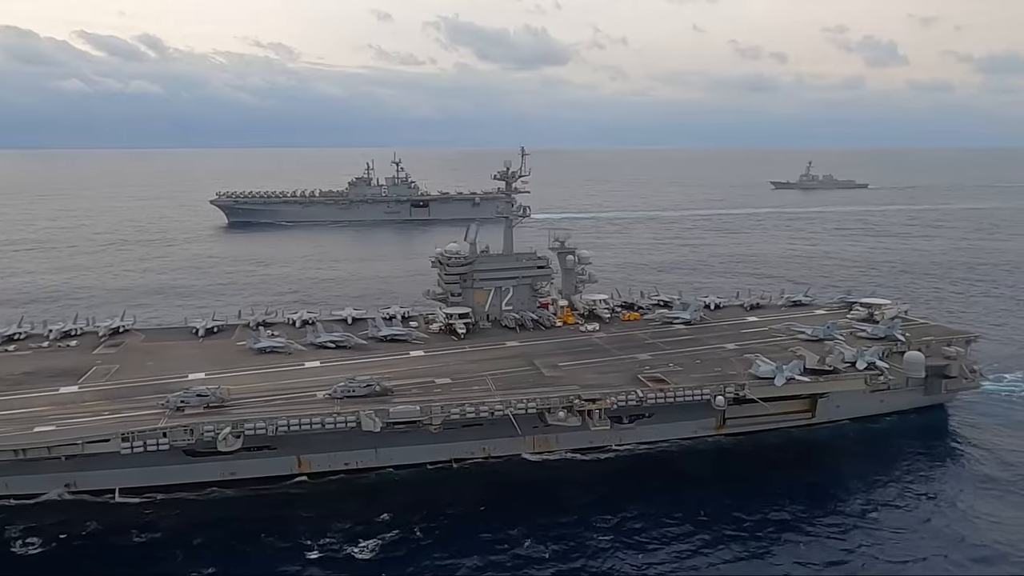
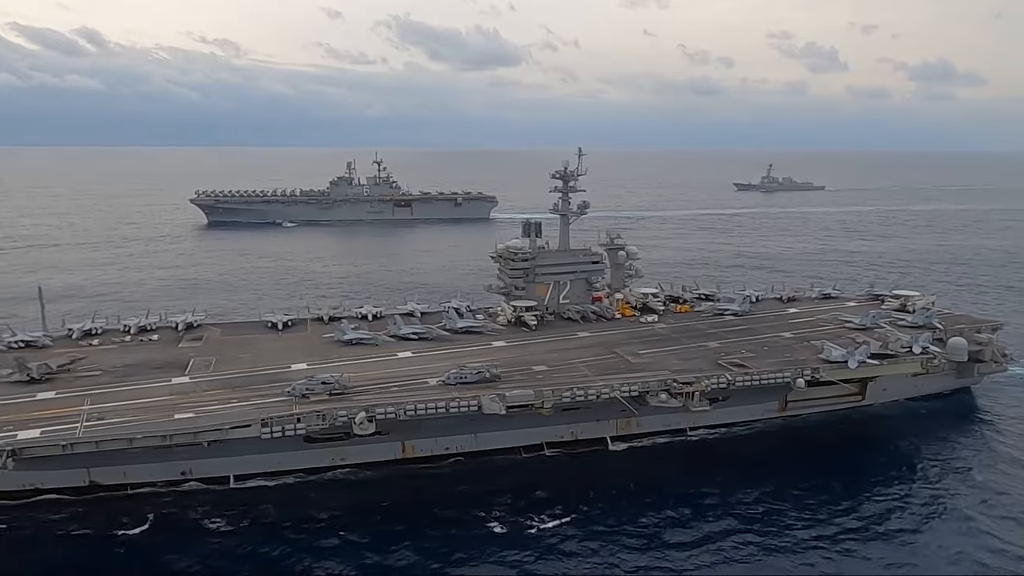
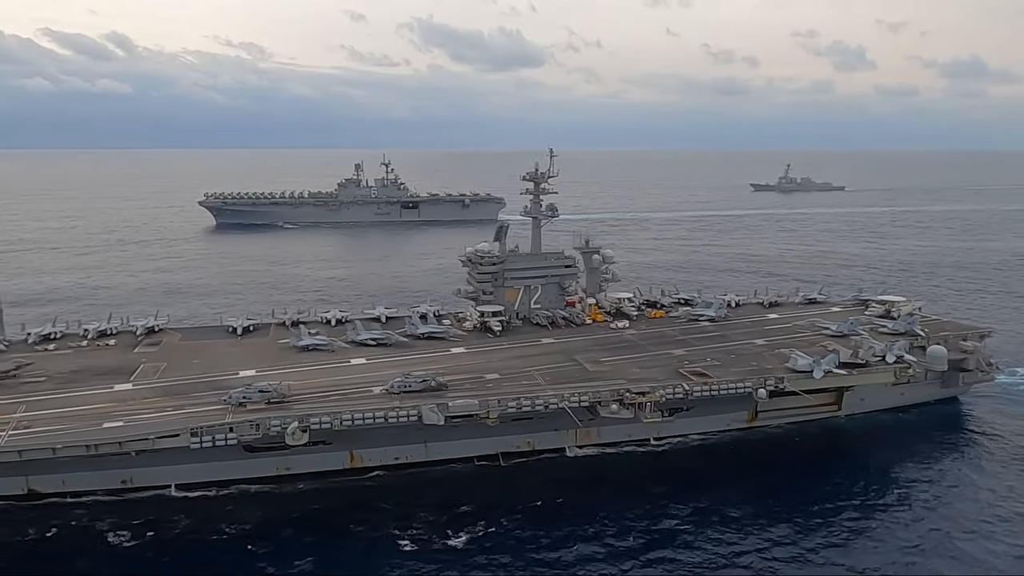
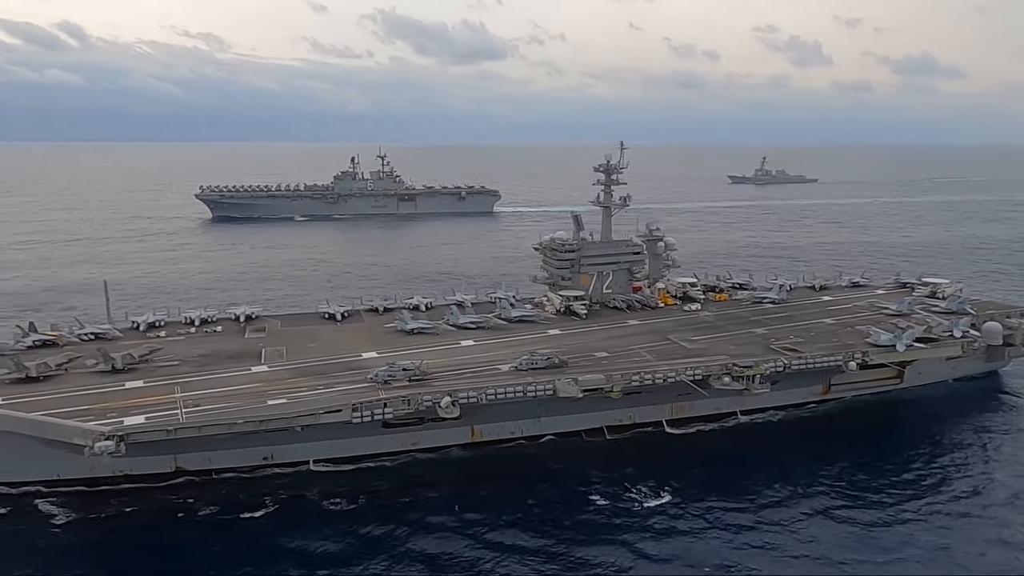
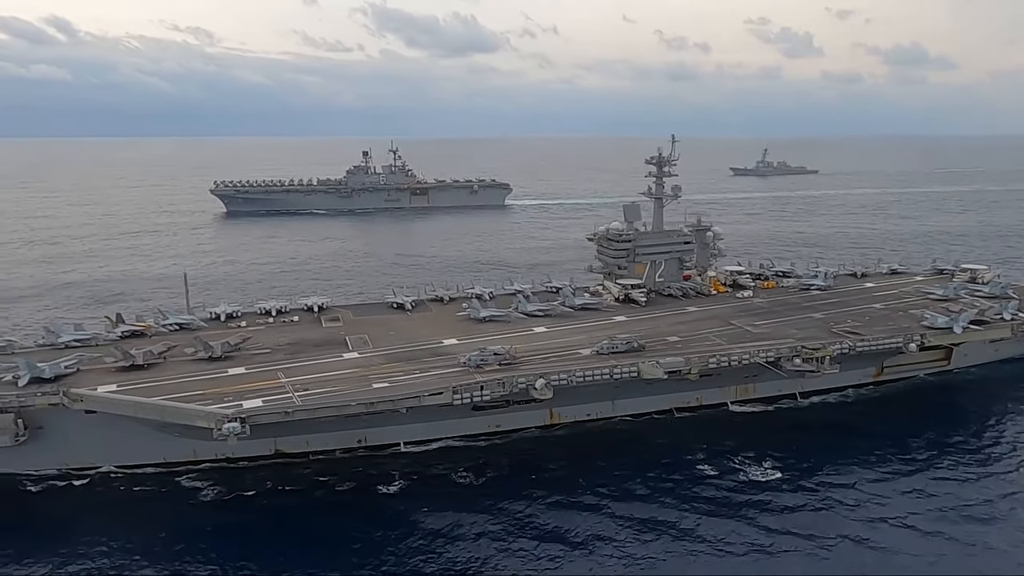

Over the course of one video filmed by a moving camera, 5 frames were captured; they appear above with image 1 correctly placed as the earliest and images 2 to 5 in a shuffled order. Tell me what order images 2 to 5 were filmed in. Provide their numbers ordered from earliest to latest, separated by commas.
3, 2, 4, 5
